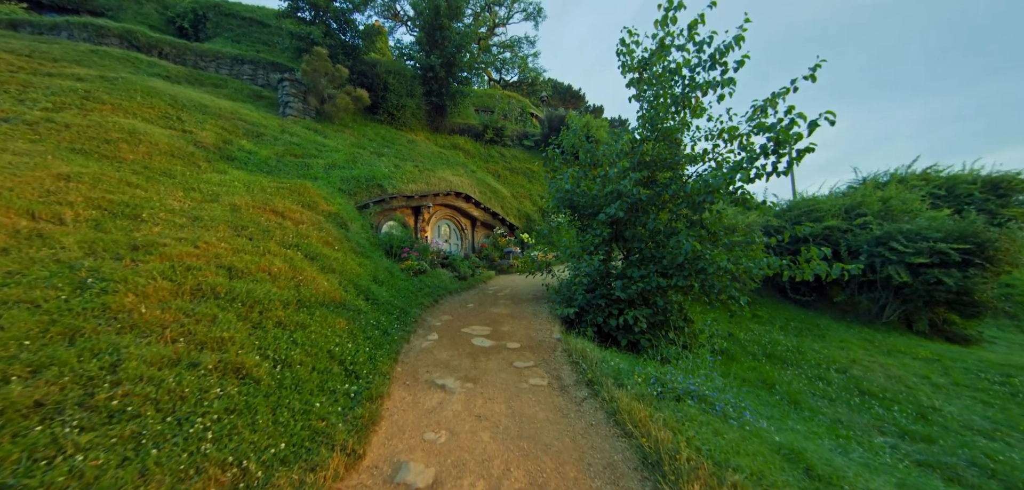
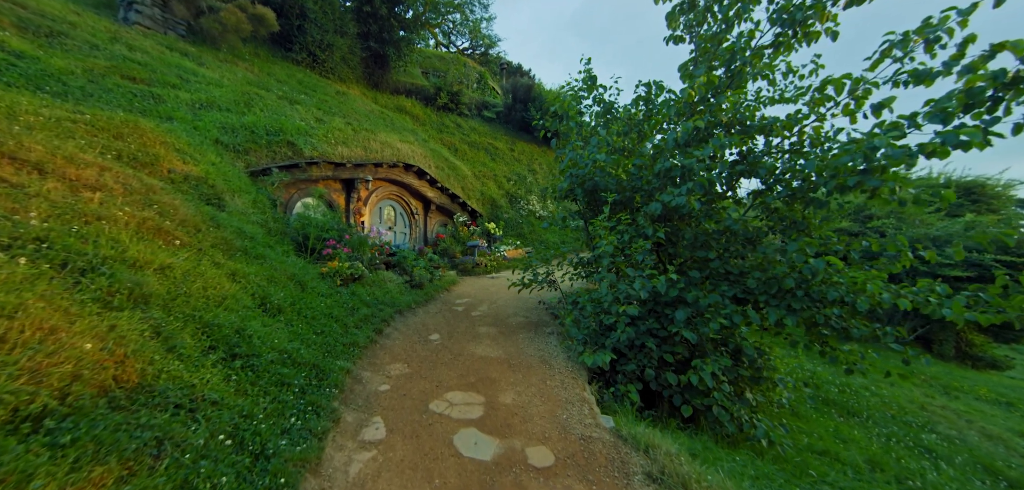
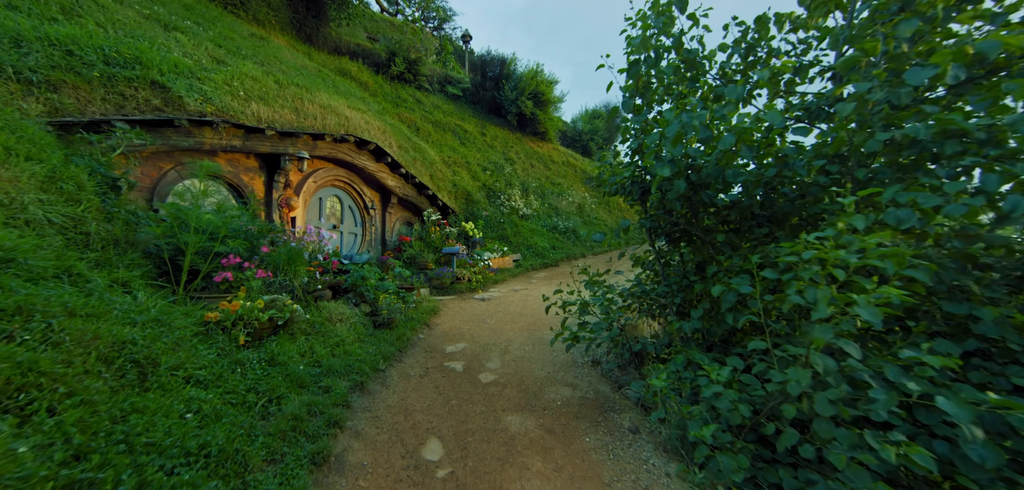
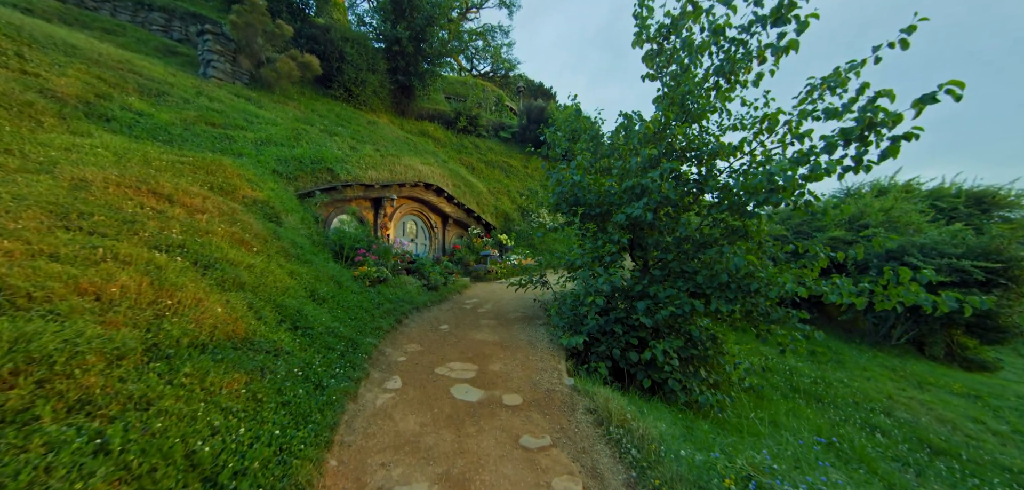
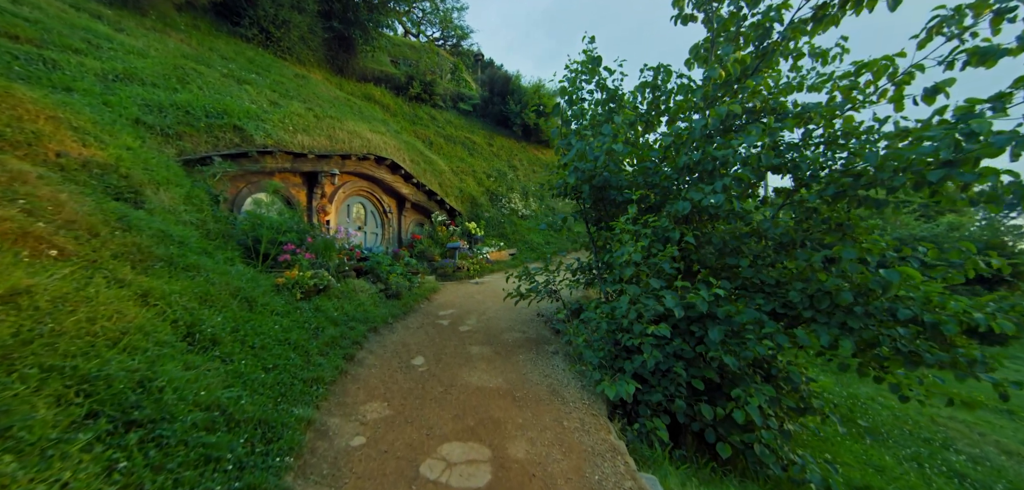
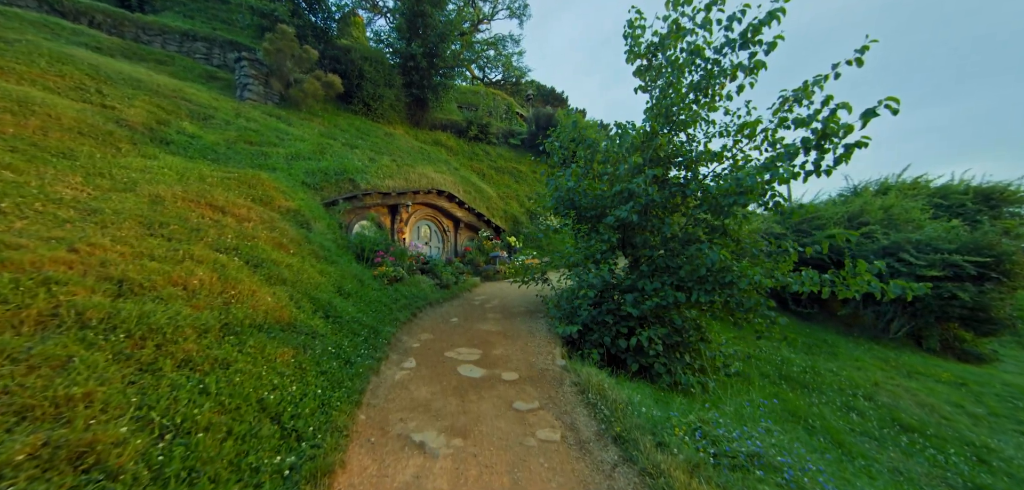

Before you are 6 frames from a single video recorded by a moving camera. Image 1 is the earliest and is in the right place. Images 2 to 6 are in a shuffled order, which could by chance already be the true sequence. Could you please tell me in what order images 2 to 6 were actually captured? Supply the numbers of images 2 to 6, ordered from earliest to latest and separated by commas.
6, 4, 2, 5, 3
